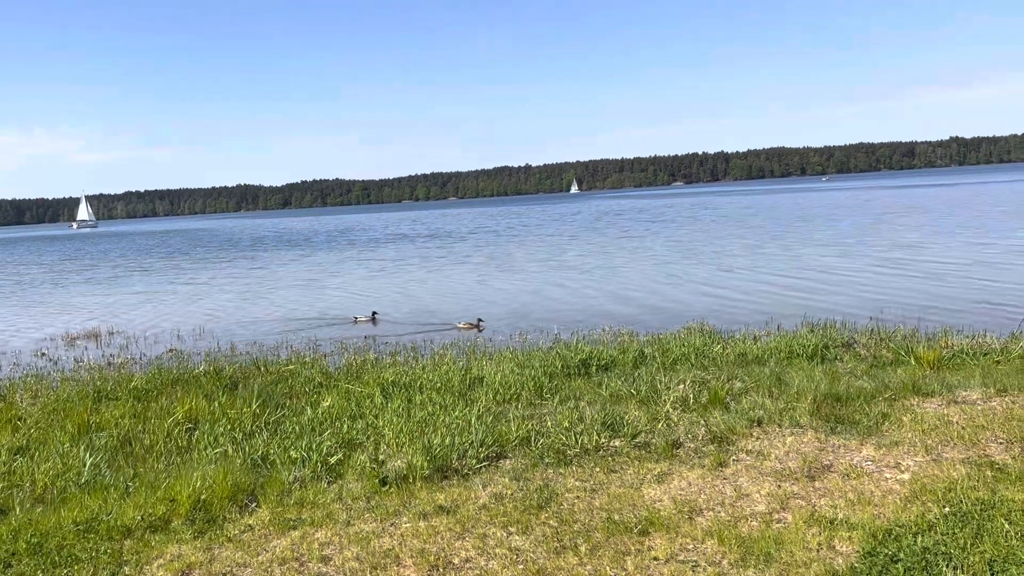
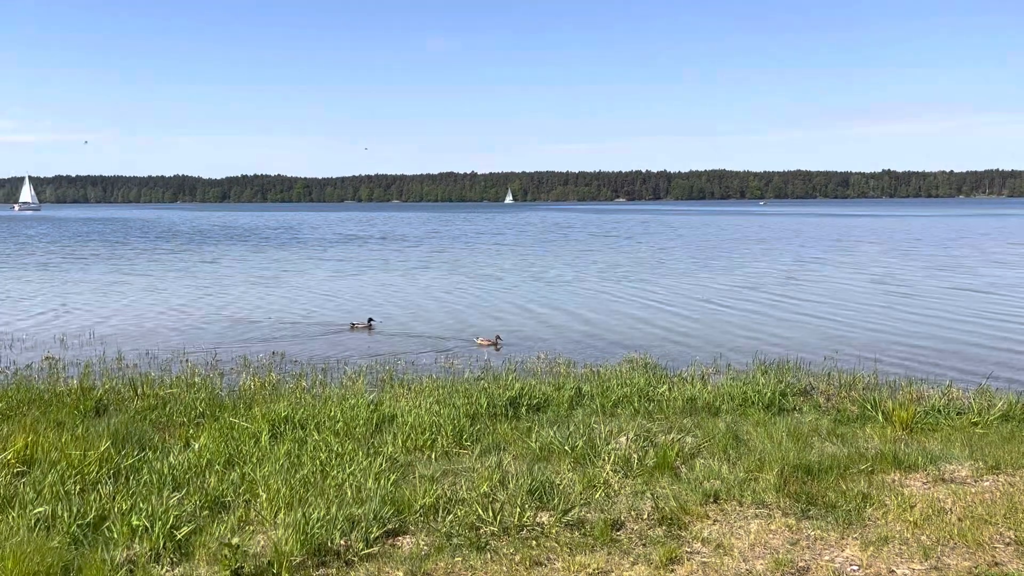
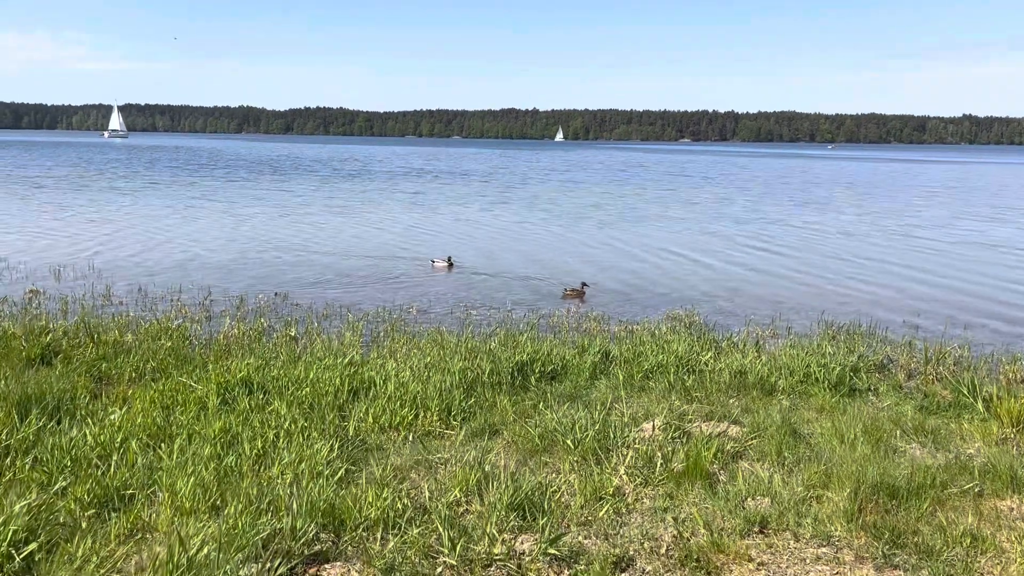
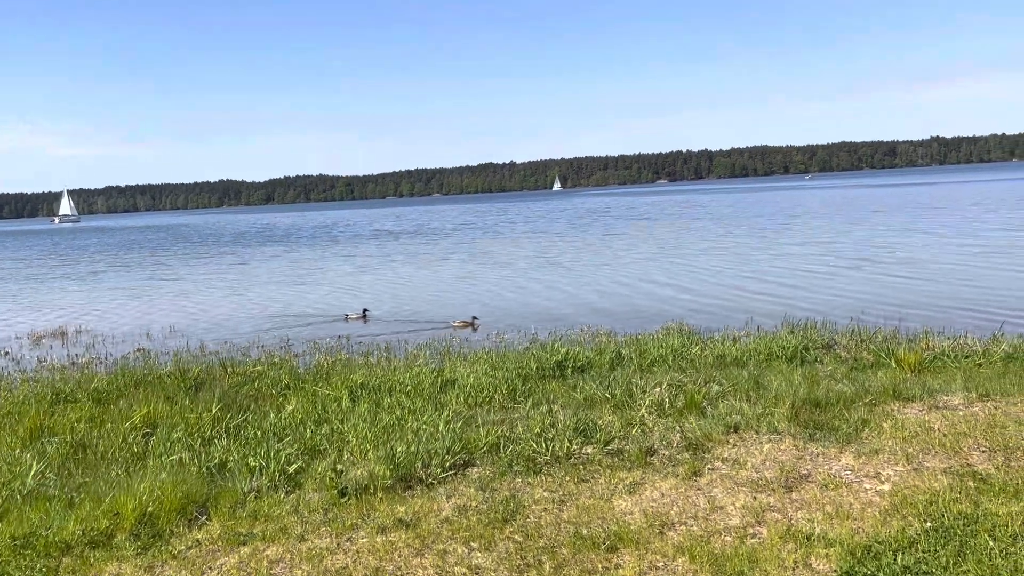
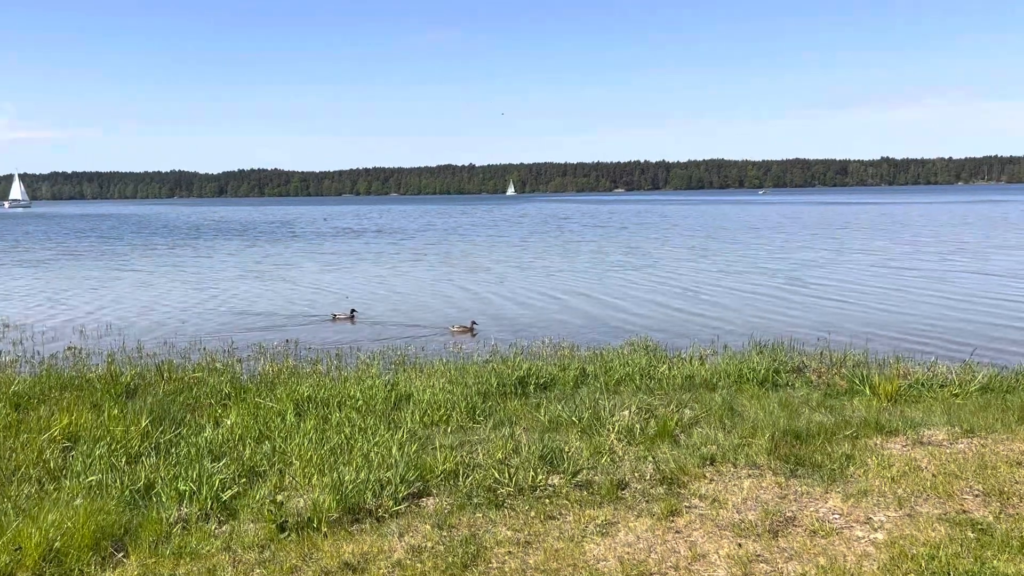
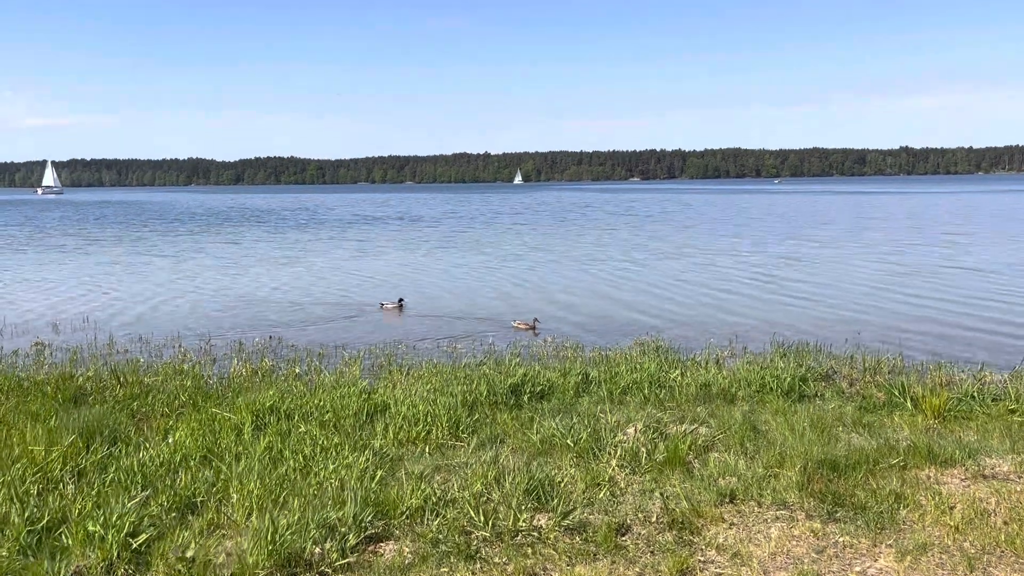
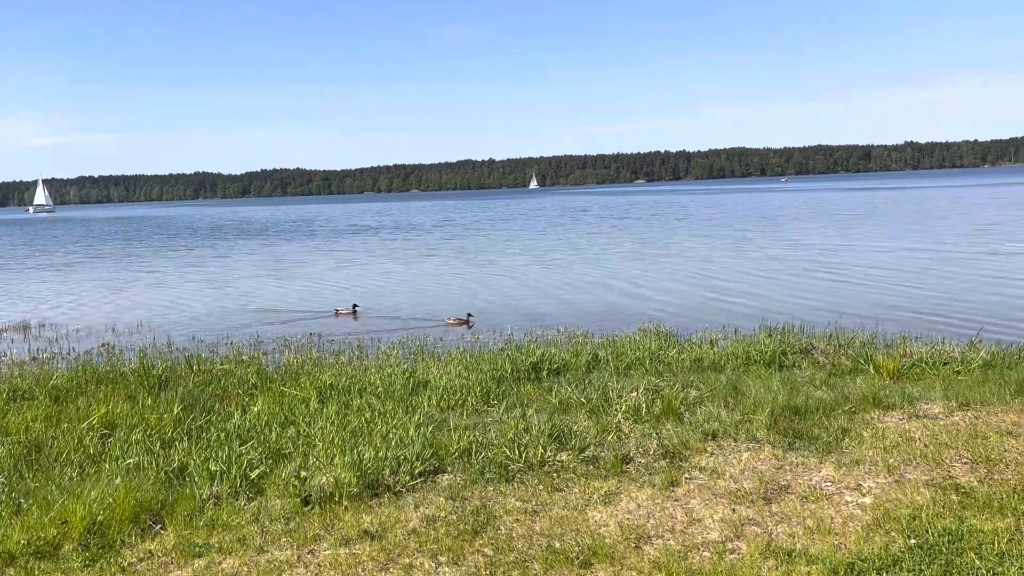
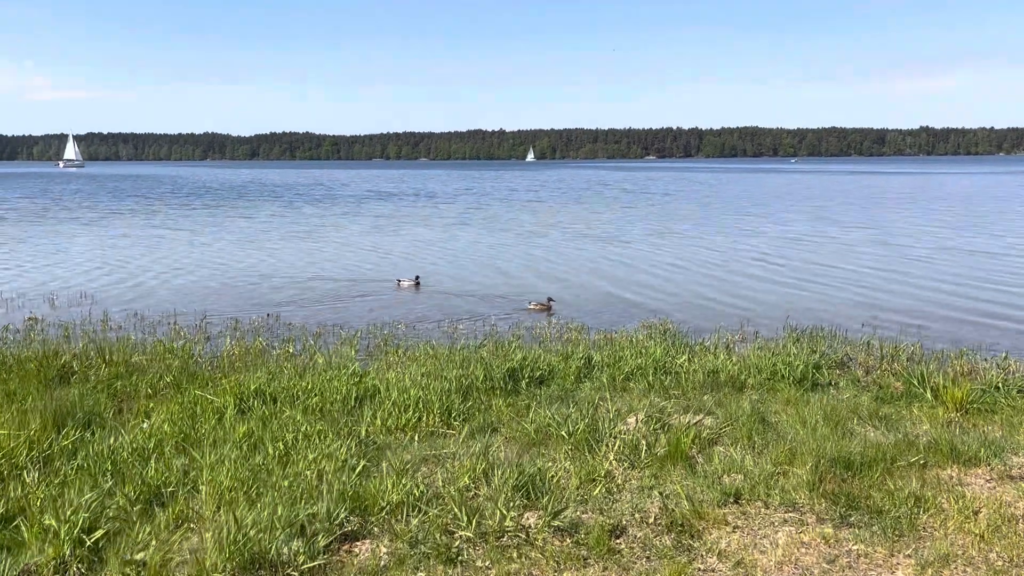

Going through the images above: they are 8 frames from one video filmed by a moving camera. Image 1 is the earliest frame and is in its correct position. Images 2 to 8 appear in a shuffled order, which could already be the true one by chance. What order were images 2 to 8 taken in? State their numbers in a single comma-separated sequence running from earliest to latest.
4, 7, 5, 2, 6, 8, 3
